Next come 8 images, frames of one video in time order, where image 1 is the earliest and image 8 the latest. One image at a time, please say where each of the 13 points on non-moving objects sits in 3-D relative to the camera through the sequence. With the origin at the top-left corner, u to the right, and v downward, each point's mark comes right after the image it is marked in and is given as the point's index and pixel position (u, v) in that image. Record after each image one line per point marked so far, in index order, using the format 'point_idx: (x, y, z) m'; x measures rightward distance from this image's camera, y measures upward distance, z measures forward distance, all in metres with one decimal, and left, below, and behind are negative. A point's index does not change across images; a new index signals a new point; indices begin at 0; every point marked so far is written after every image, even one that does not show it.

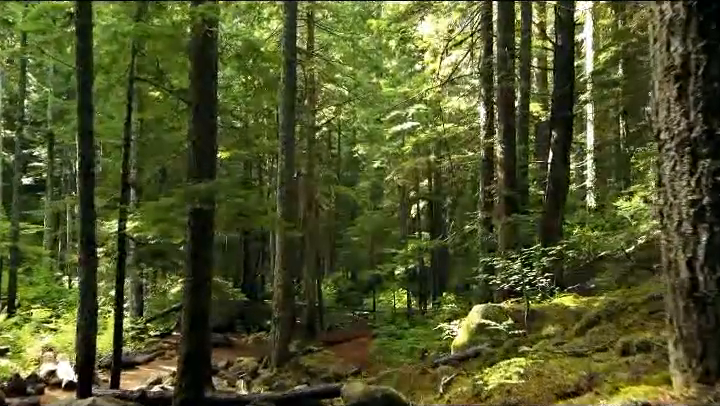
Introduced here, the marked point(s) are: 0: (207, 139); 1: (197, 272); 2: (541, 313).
0: (-2.3, +1.0, +8.1) m
1: (-2.4, -1.0, +7.7) m
2: (+3.1, -1.9, +9.0) m
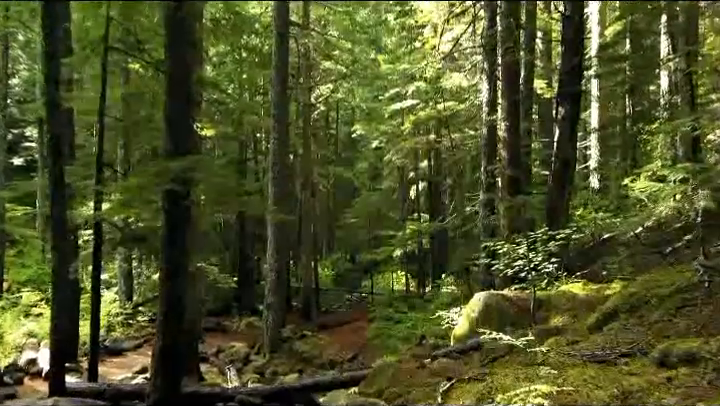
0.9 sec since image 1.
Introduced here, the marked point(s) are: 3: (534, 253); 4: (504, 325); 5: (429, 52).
0: (-2.4, +1.2, +7.3) m
1: (-2.5, -0.7, +7.0) m
2: (+3.0, -1.6, +8.4) m
3: (+3.0, -0.8, +9.0) m
4: (+2.3, -2.0, +8.5) m
5: (+2.4, +5.3, +18.5) m
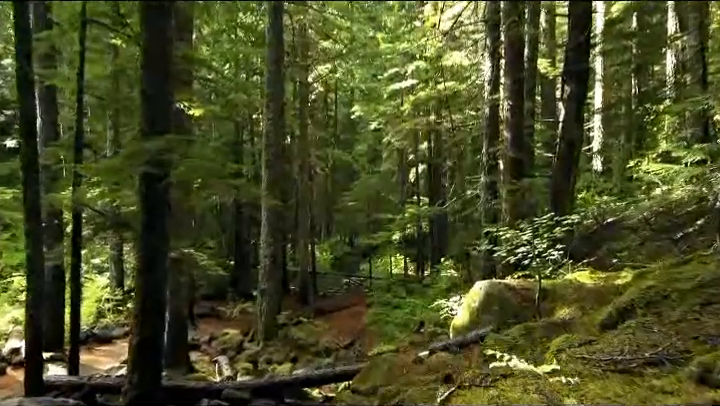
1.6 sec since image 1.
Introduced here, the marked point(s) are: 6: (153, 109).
0: (-2.5, +1.4, +6.7) m
1: (-2.6, -0.5, +6.5) m
2: (+2.9, -1.3, +7.9) m
3: (+2.9, -0.6, +8.5) m
4: (+2.2, -1.7, +8.0) m
5: (+2.3, +5.8, +17.8) m
6: (-2.6, +1.2, +6.6) m
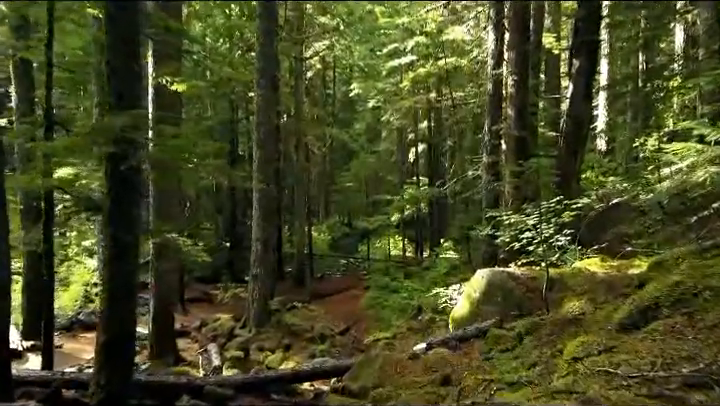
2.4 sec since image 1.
0: (-2.6, +1.6, +6.0) m
1: (-2.7, -0.4, +5.9) m
2: (+2.8, -1.1, +7.3) m
3: (+2.8, -0.3, +7.9) m
4: (+2.1, -1.5, +7.4) m
5: (+2.2, +6.4, +16.9) m
6: (-2.7, +1.4, +5.9) m
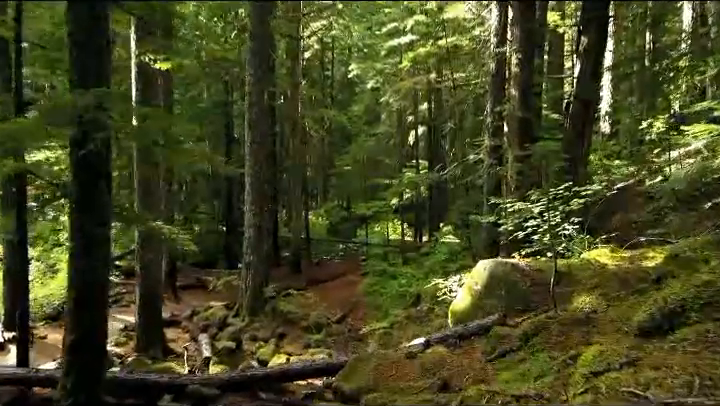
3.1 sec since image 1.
0: (-2.7, +1.8, +5.4) m
1: (-2.8, -0.2, +5.4) m
2: (+2.7, -0.9, +6.8) m
3: (+2.7, -0.1, +7.3) m
4: (+2.0, -1.3, +6.9) m
5: (+2.1, +6.9, +16.1) m
6: (-2.8, +1.5, +5.4) m
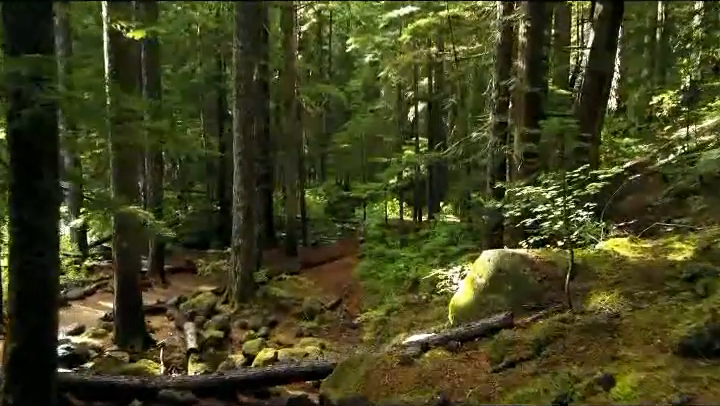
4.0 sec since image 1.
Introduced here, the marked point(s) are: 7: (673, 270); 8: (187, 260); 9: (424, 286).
0: (-2.8, +1.9, +4.6) m
1: (-2.9, -0.1, +4.6) m
2: (+2.6, -0.7, +6.1) m
3: (+2.6, +0.1, +6.6) m
4: (+1.9, -1.1, +6.2) m
5: (+2.0, +7.5, +15.0) m
6: (-2.9, +1.6, +4.5) m
7: (+3.3, -0.7, +5.7) m
8: (-5.8, -1.9, +17.6) m
9: (+1.5, -2.0, +12.7) m
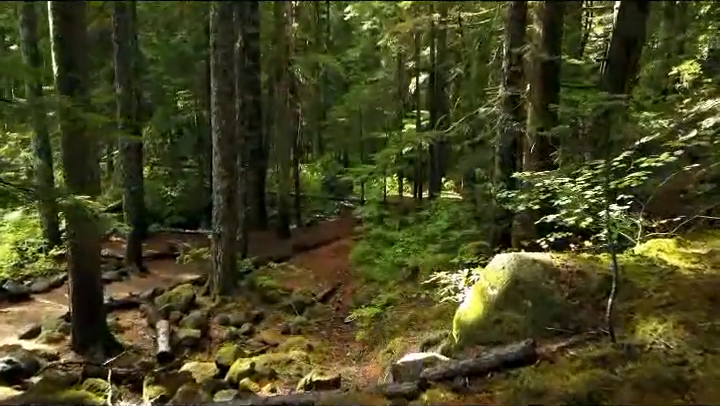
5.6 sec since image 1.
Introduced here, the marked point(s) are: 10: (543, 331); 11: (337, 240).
0: (-3.0, +1.8, +3.2) m
1: (-3.1, -0.2, +3.3) m
2: (+2.4, -0.7, +4.8) m
3: (+2.4, +0.1, +5.3) m
4: (+1.7, -1.1, +5.0) m
5: (+1.9, +8.0, +13.4) m
6: (-3.1, +1.5, +3.2) m
7: (+3.1, -0.7, +4.4) m
8: (-5.9, -1.3, +16.5) m
9: (+1.4, -1.6, +11.6) m
10: (+1.7, -1.2, +4.9) m
11: (-0.8, -1.3, +19.0) m
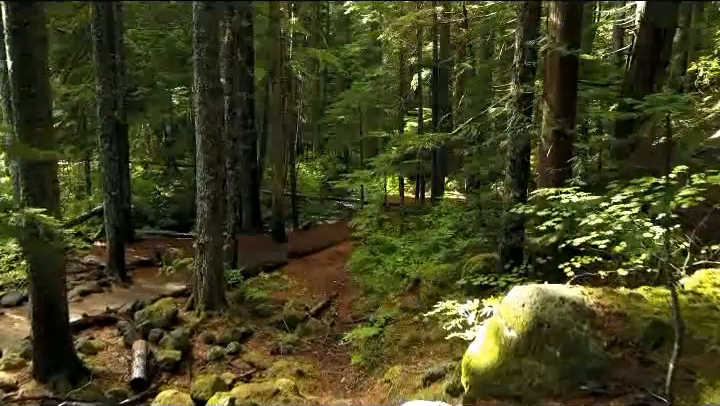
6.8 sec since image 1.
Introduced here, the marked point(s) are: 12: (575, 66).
0: (-3.1, +1.6, +2.3) m
1: (-3.1, -0.4, +2.4) m
2: (+2.3, -0.9, +3.9) m
3: (+2.3, -0.1, +4.3) m
4: (+1.7, -1.3, +4.0) m
5: (+1.8, +7.8, +12.3) m
6: (-3.2, +1.3, +2.2) m
7: (+3.1, -0.9, +3.5) m
8: (-5.9, -1.4, +15.5) m
9: (+1.3, -1.7, +10.6) m
10: (+1.6, -1.4, +4.0) m
11: (-0.8, -1.4, +18.0) m
12: (+3.3, +2.1, +8.0) m
